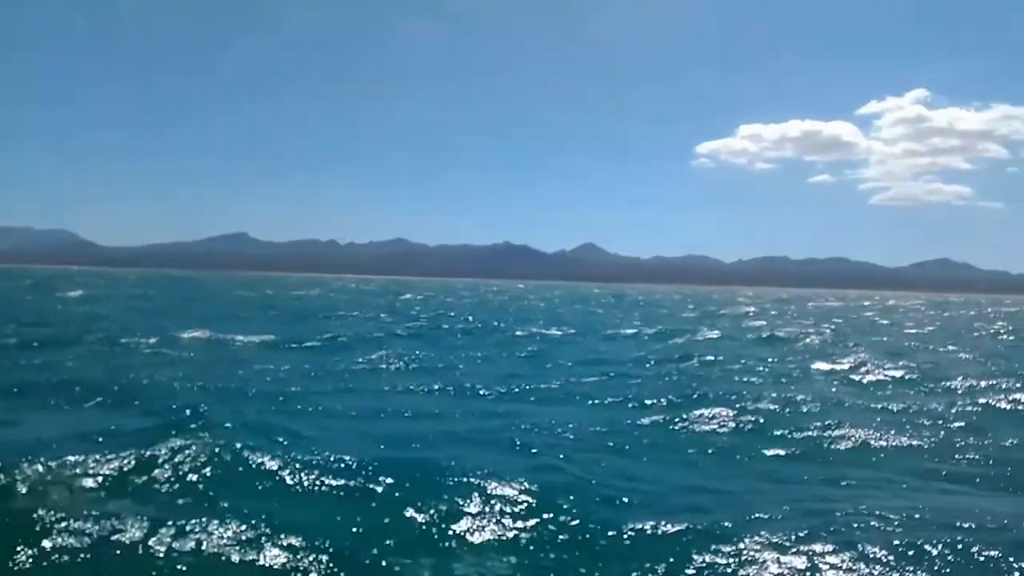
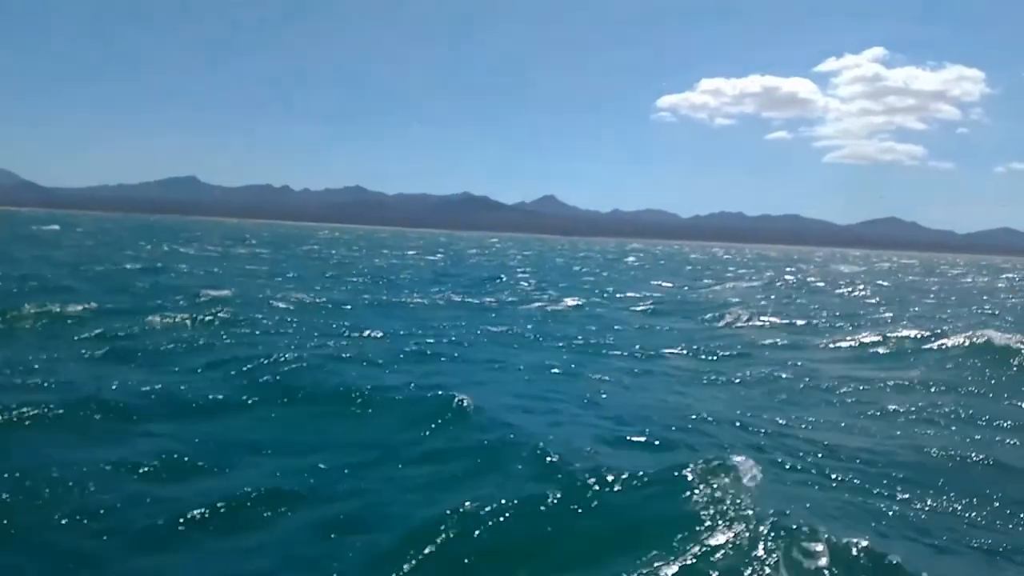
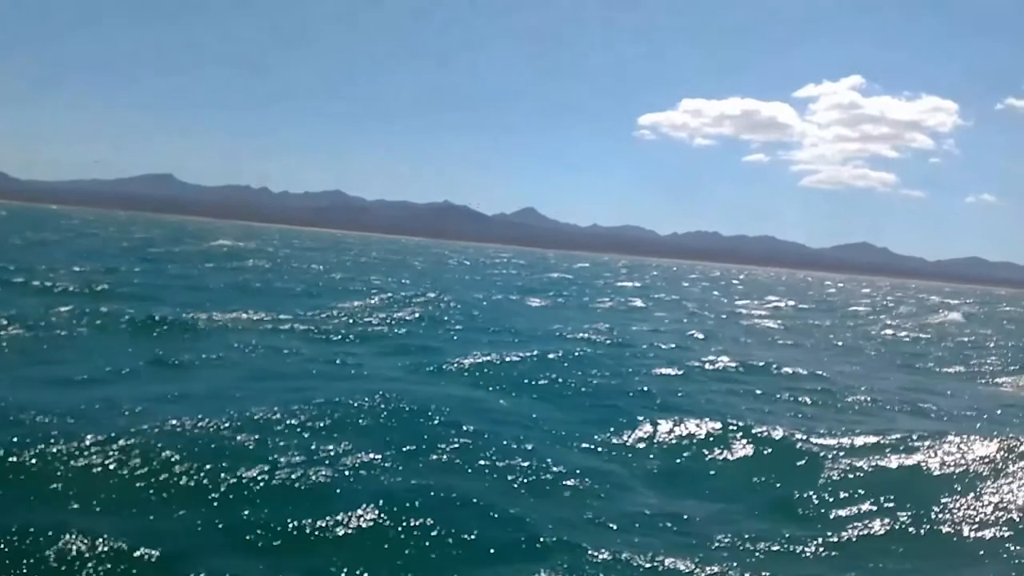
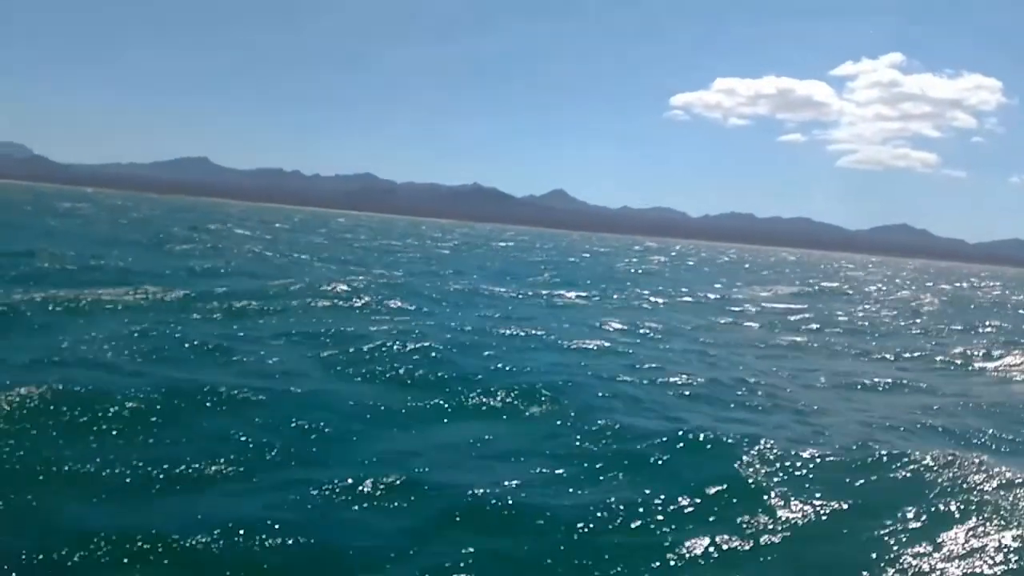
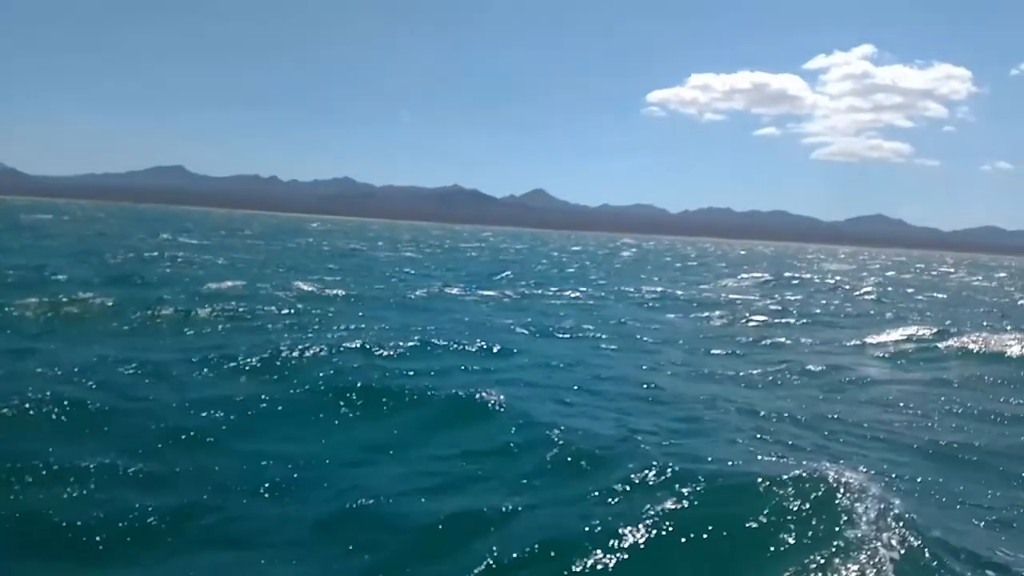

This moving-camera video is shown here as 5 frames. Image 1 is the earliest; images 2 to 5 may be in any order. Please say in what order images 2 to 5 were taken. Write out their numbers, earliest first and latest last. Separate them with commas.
2, 5, 4, 3
